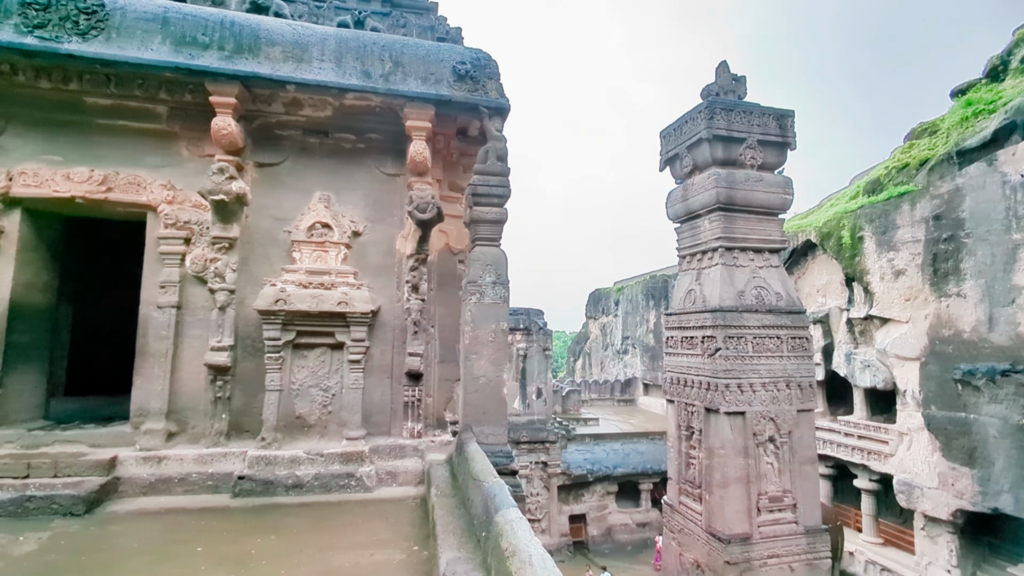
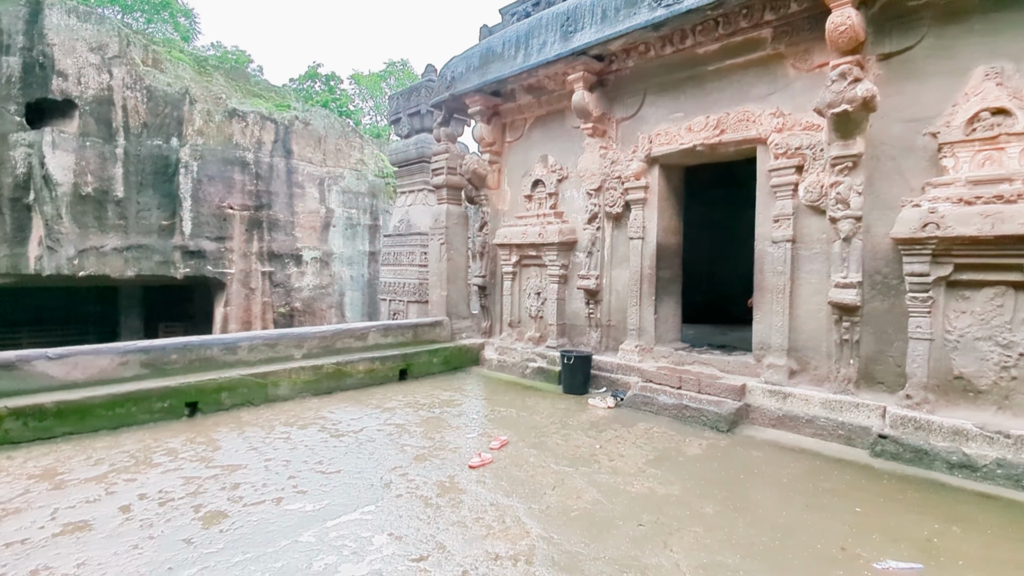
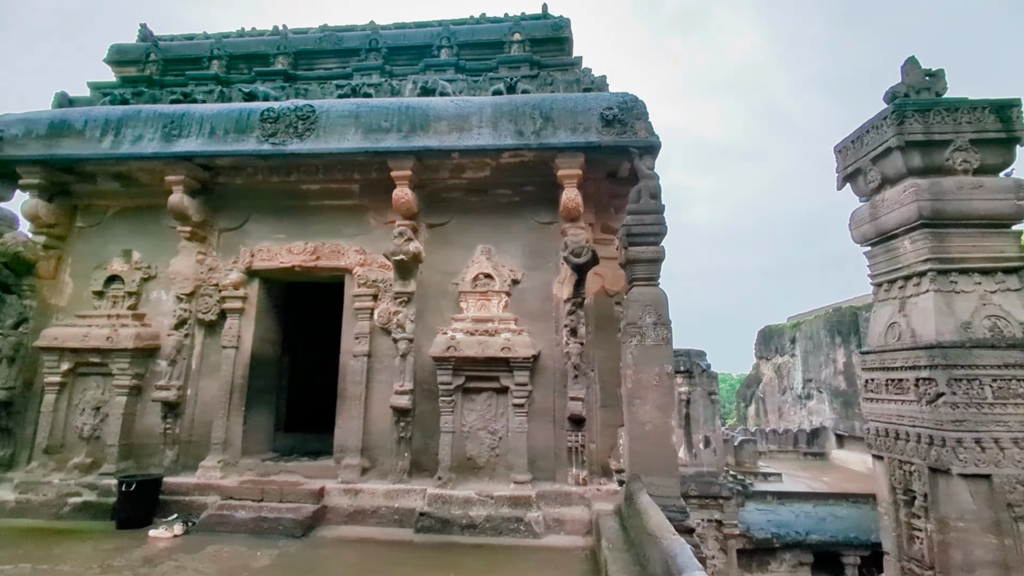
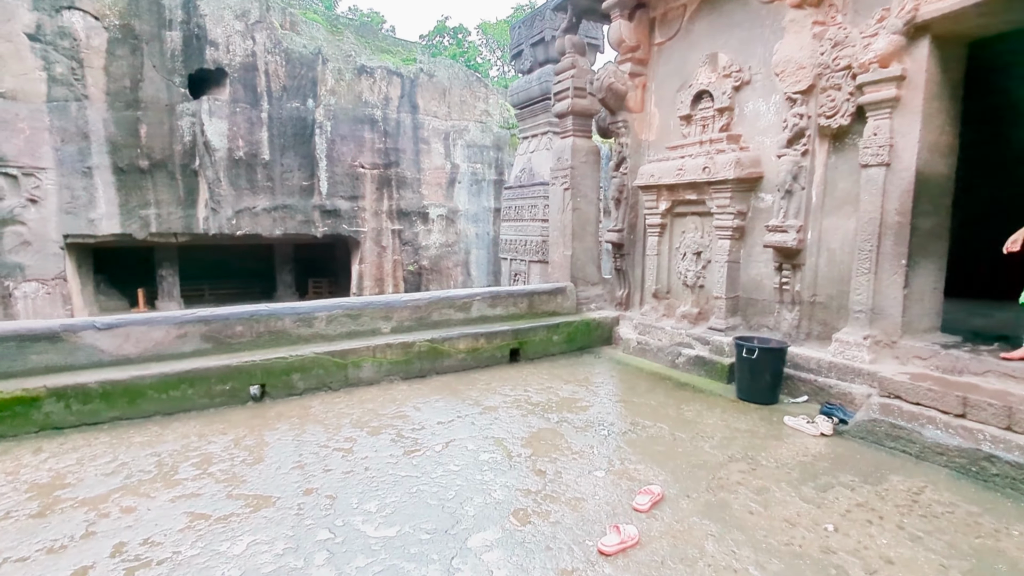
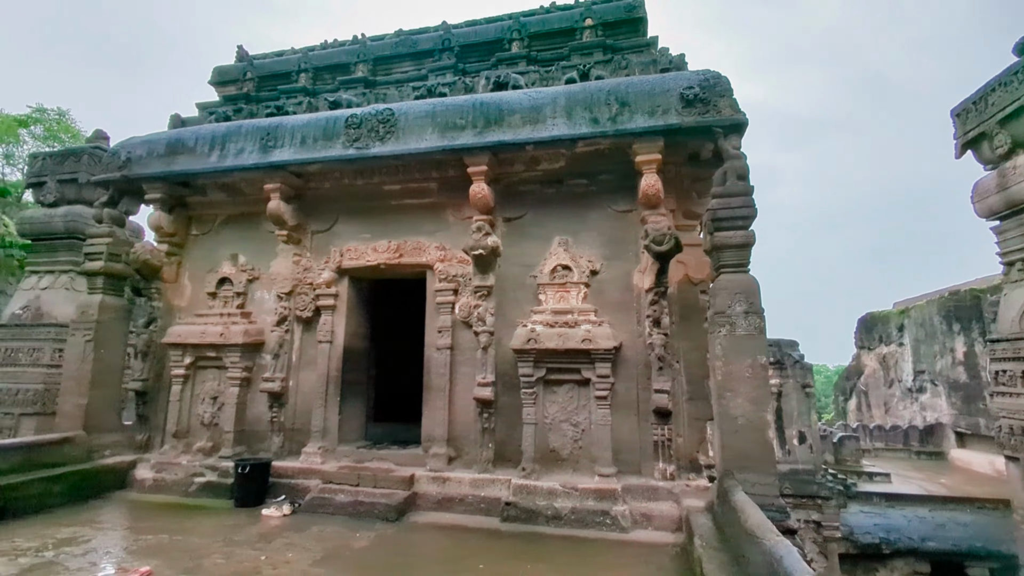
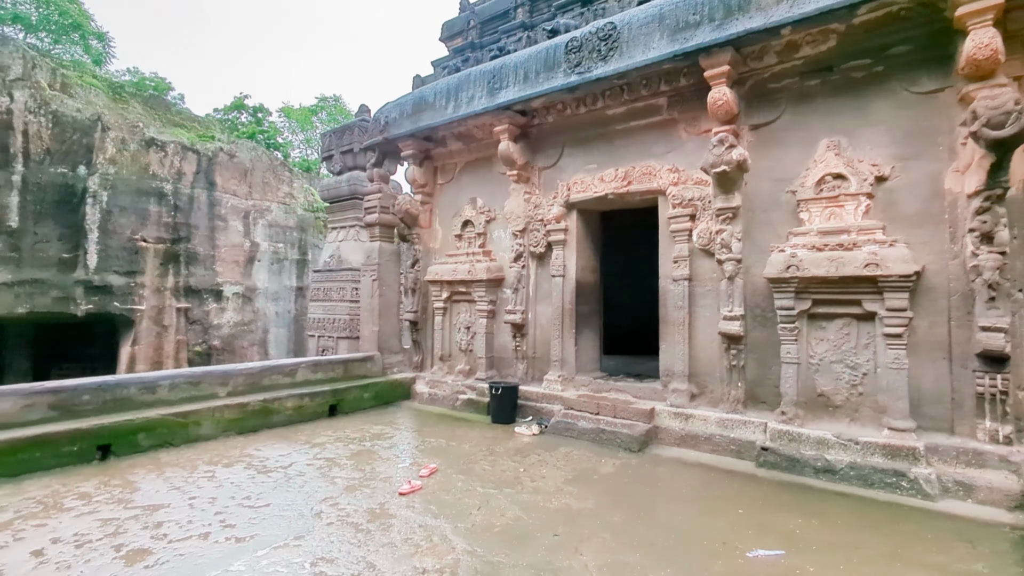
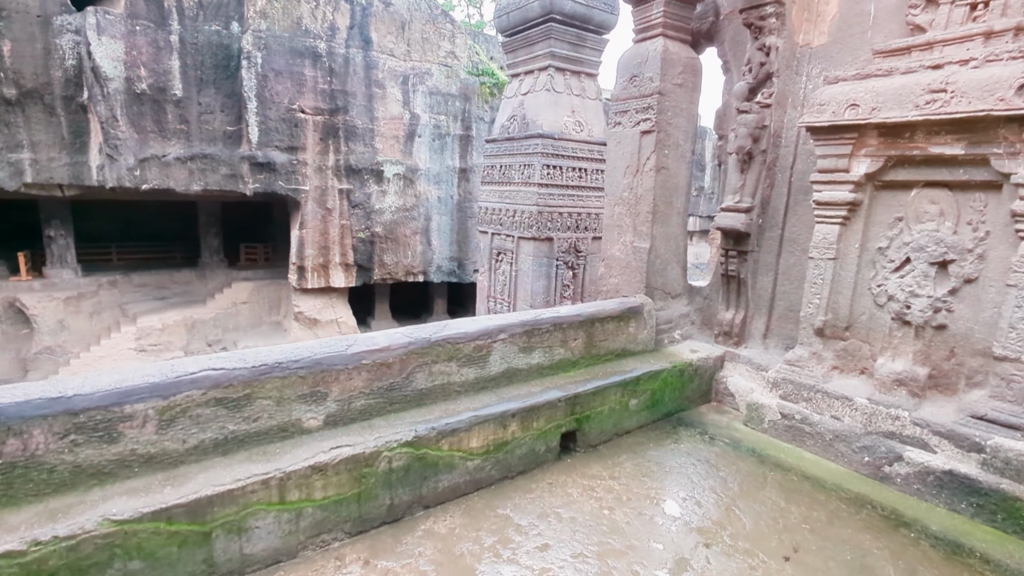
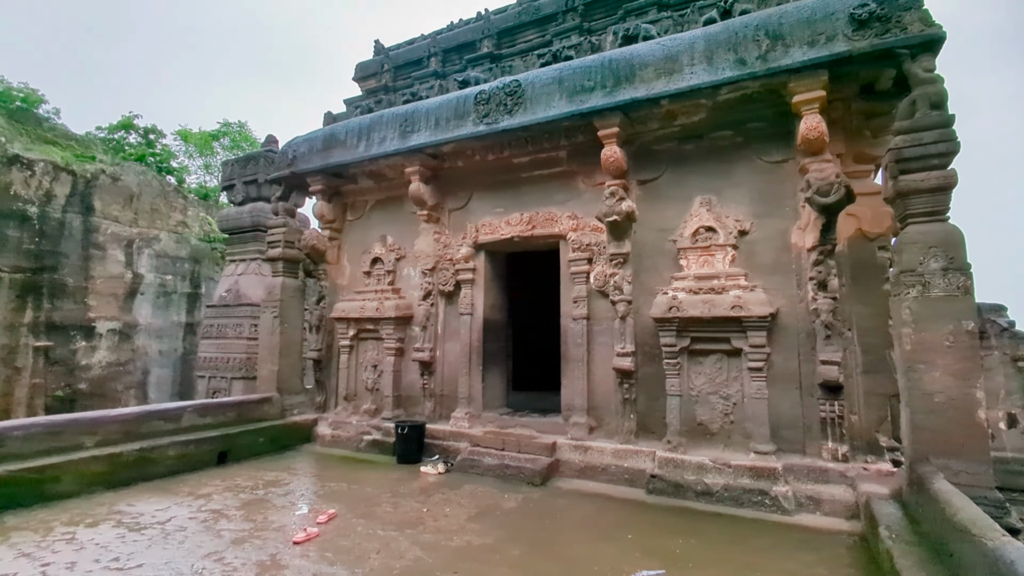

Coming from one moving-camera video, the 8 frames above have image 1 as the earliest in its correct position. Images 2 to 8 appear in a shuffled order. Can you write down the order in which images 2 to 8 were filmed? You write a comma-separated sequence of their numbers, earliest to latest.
3, 5, 8, 6, 2, 4, 7
